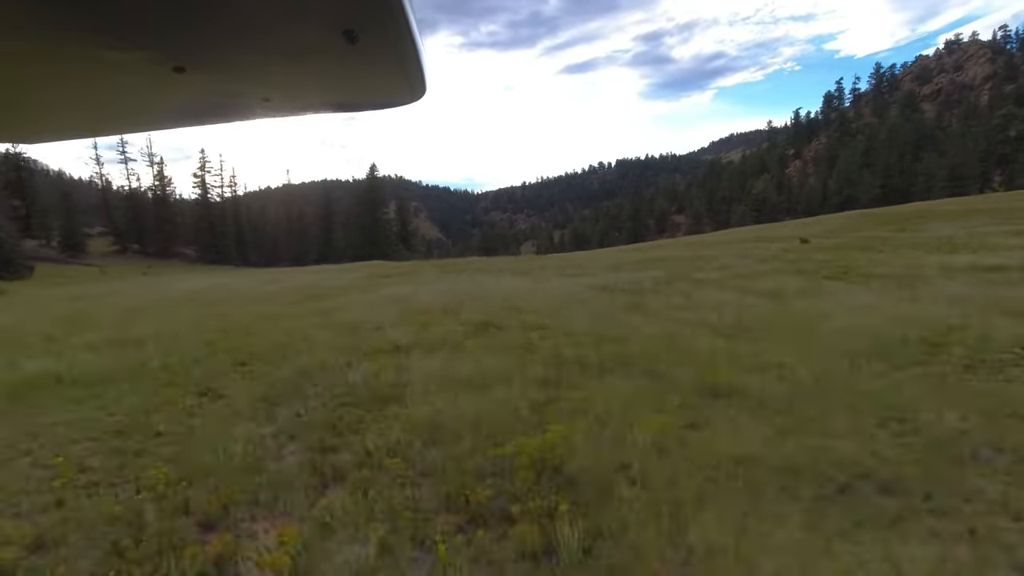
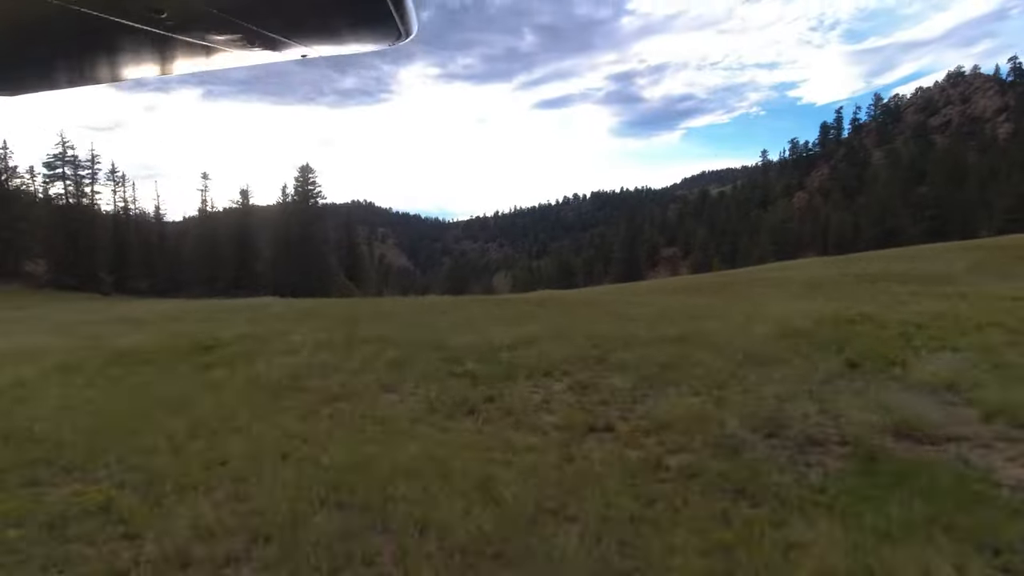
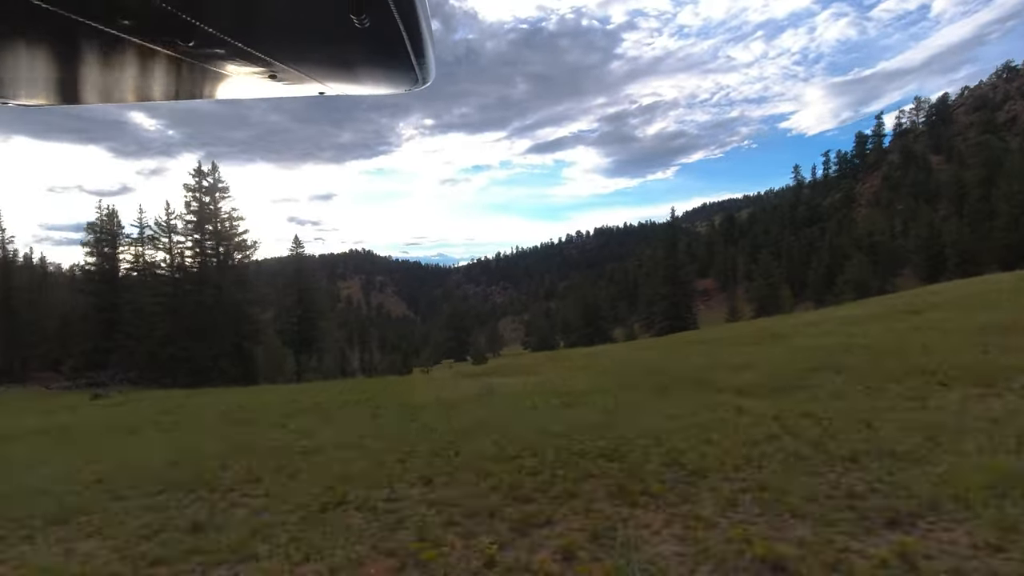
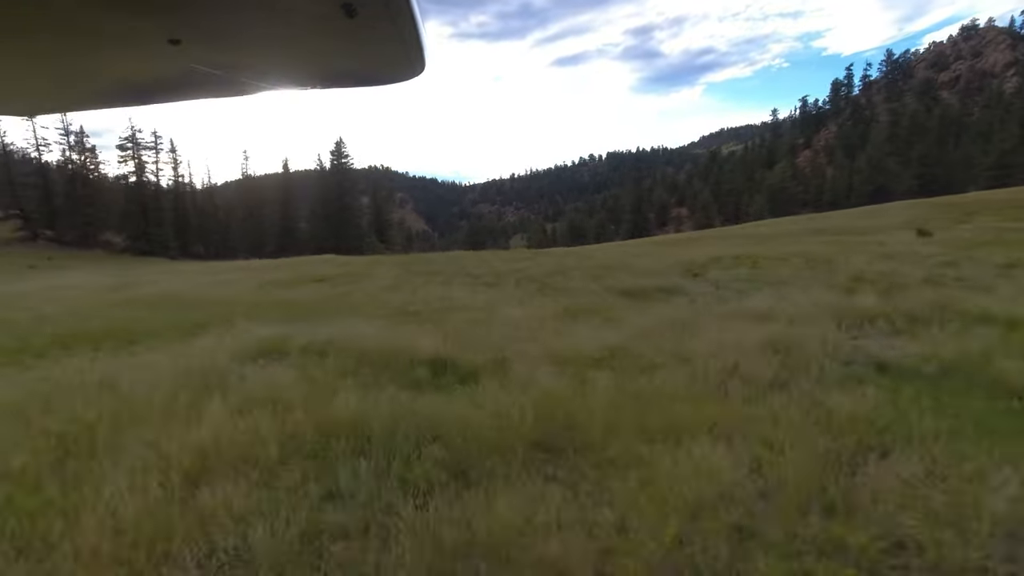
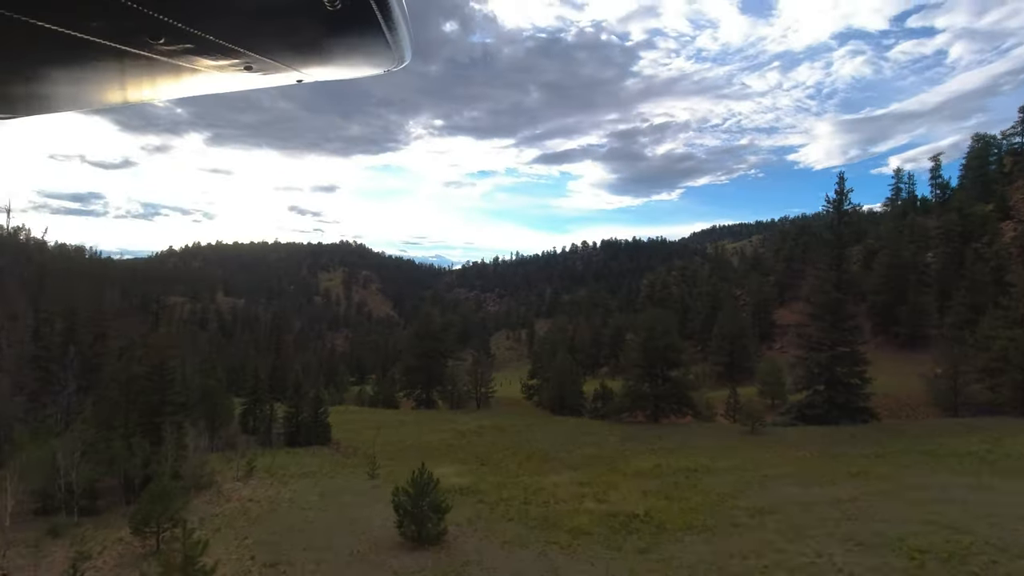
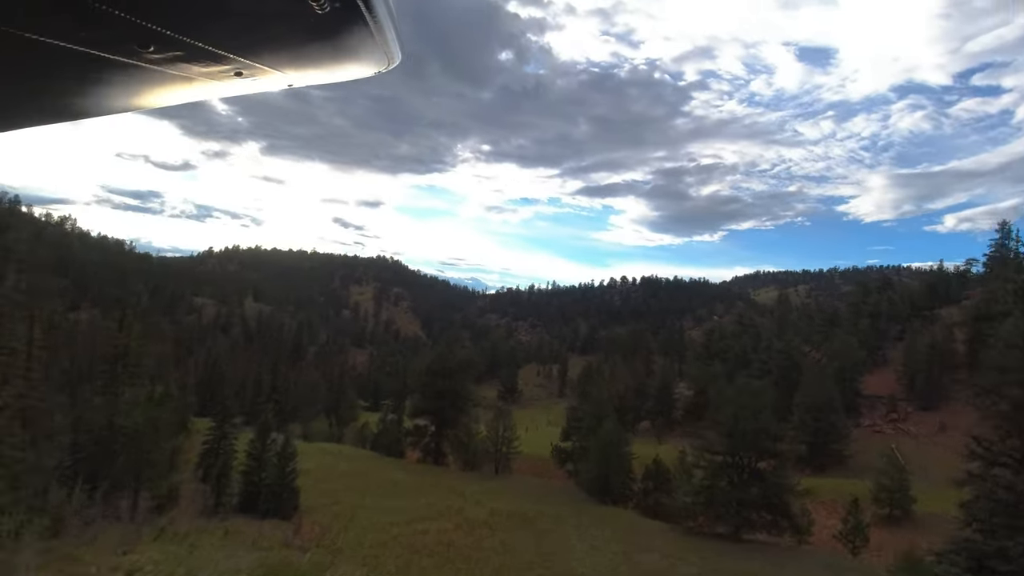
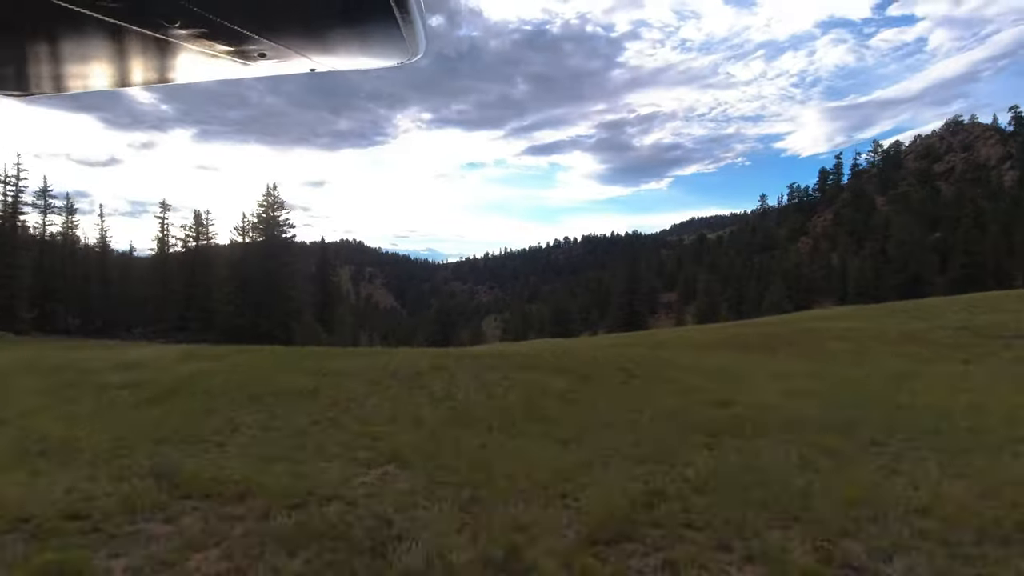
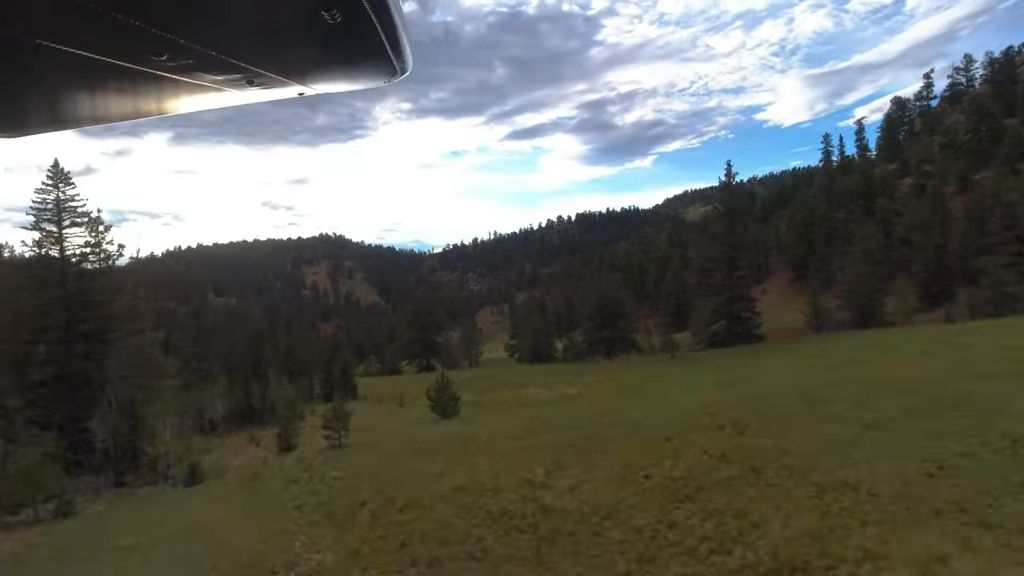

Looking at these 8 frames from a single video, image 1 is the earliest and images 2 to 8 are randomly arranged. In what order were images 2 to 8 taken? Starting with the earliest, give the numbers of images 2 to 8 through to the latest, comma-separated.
4, 2, 7, 3, 8, 5, 6
